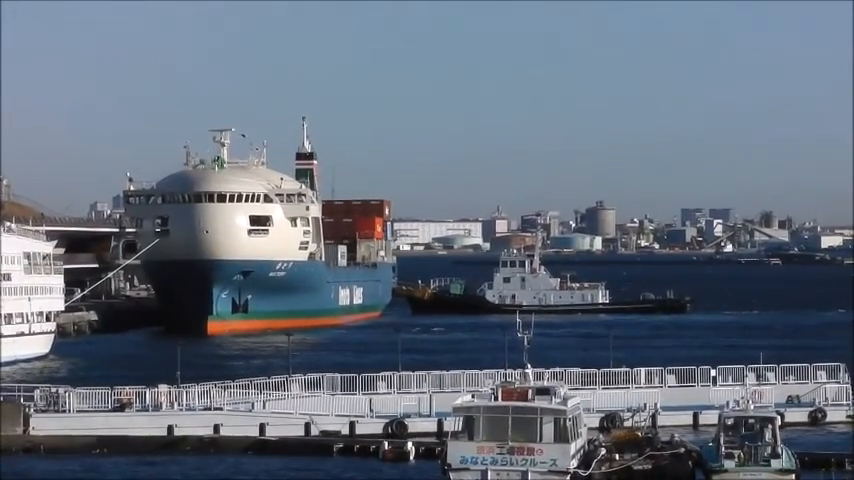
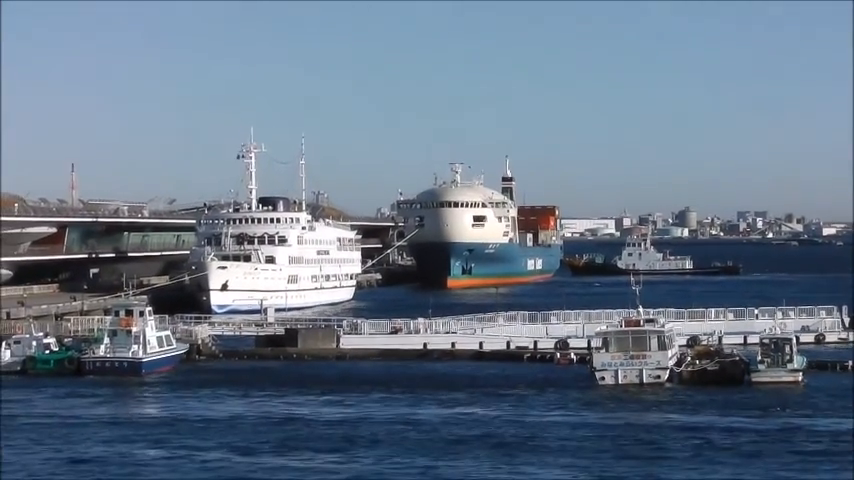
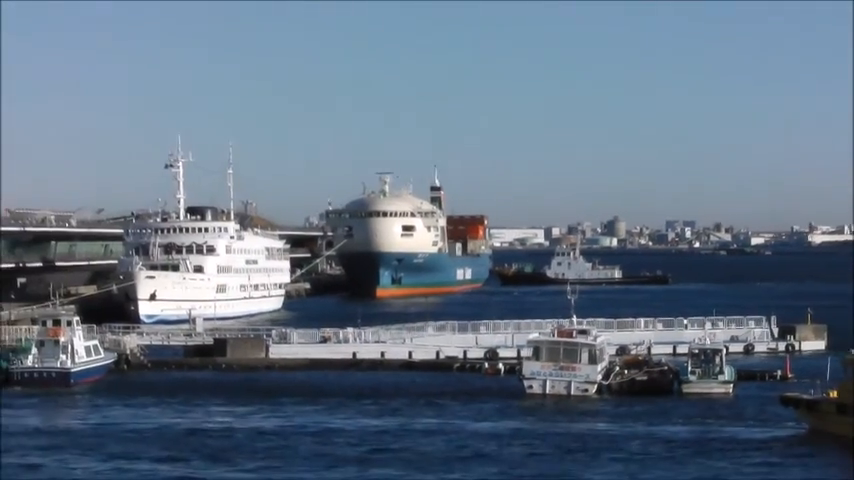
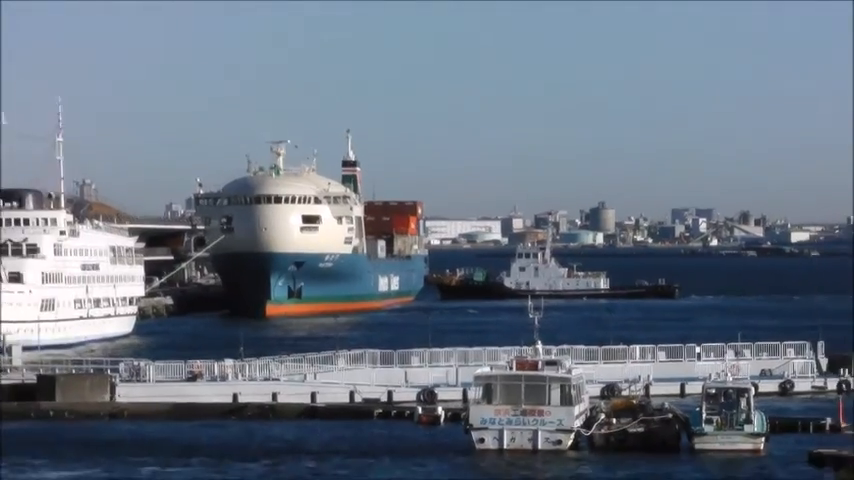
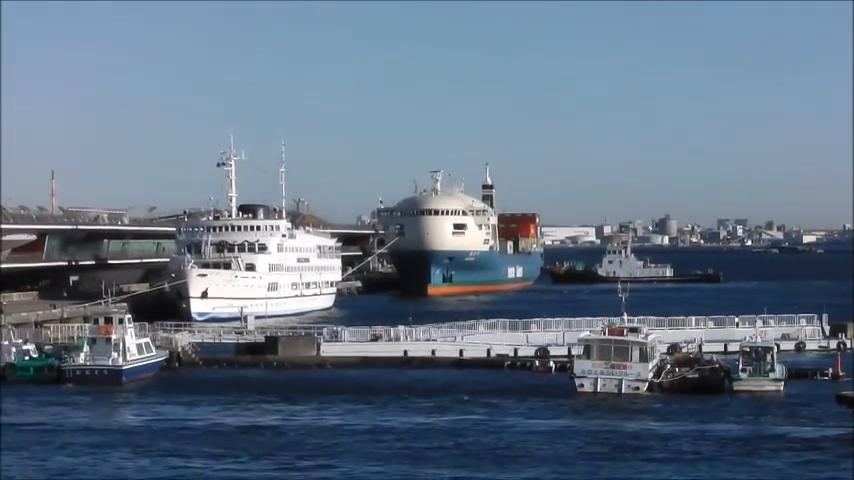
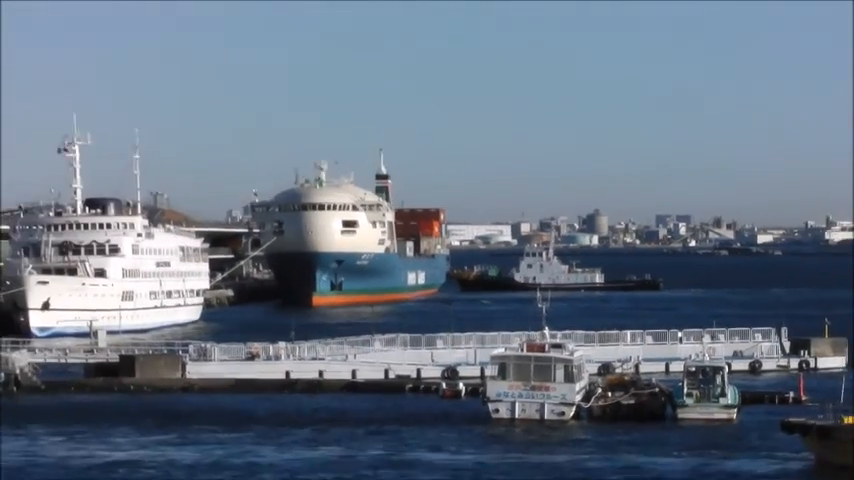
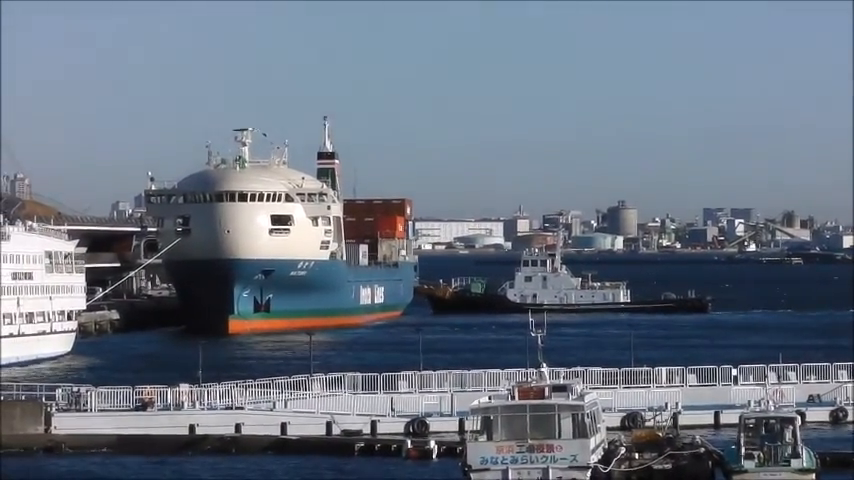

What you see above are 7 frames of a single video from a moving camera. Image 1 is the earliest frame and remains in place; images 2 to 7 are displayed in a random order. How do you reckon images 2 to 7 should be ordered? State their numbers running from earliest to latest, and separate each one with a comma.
7, 4, 6, 3, 5, 2
